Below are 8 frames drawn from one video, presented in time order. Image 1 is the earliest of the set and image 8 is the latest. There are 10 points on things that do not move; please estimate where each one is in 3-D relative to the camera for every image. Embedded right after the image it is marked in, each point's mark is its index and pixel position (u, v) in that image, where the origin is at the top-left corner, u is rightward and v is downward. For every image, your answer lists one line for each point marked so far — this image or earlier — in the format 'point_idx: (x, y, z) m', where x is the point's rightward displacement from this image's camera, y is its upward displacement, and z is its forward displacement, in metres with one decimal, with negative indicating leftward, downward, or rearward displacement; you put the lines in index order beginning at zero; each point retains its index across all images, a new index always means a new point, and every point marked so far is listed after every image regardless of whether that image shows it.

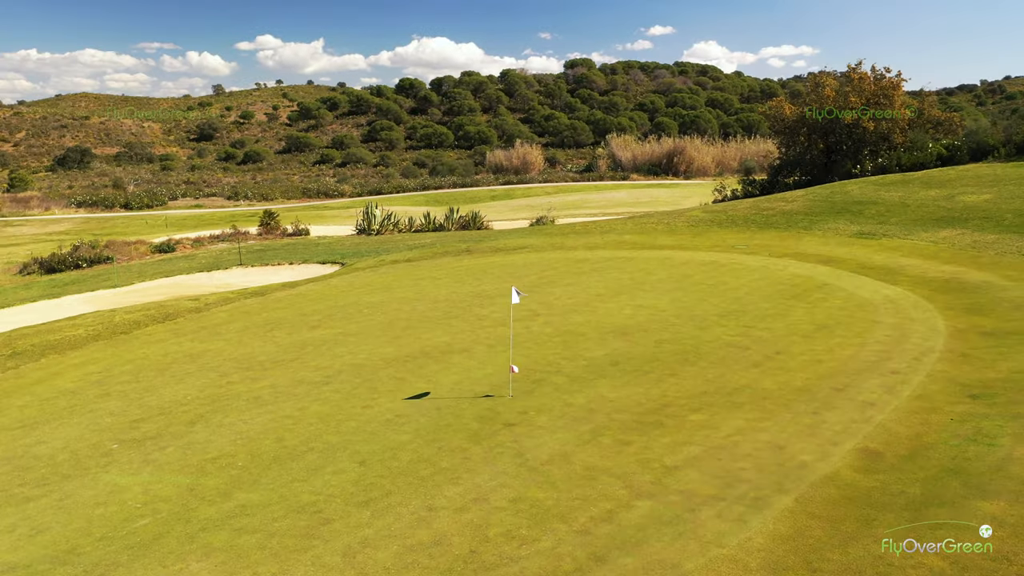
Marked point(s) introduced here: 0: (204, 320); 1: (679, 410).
0: (-7.4, -0.8, +19.8) m
1: (+2.6, -1.9, +13.0) m
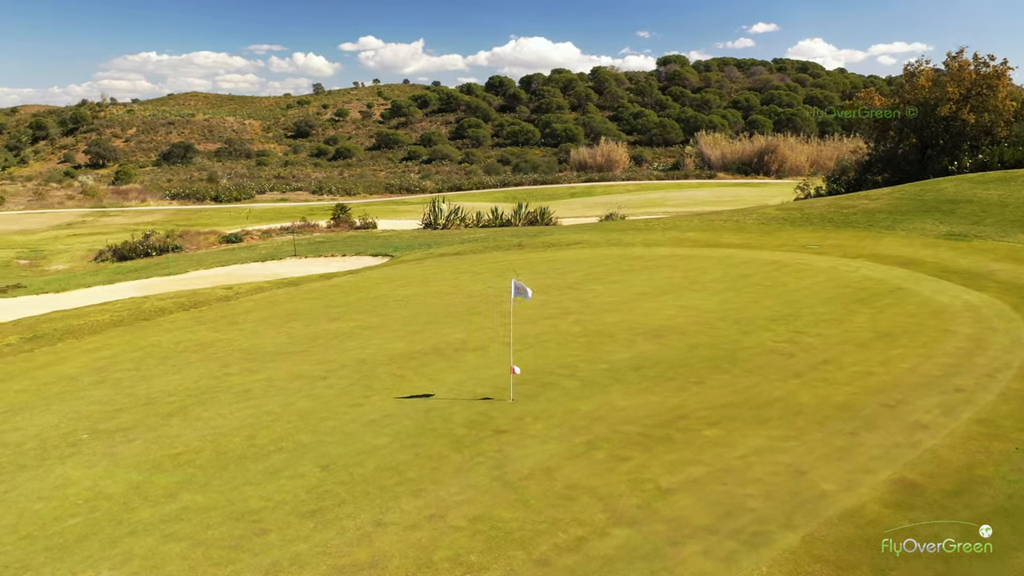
0: (-6.6, -0.5, +19.3) m
1: (+2.5, -1.9, +11.4) m
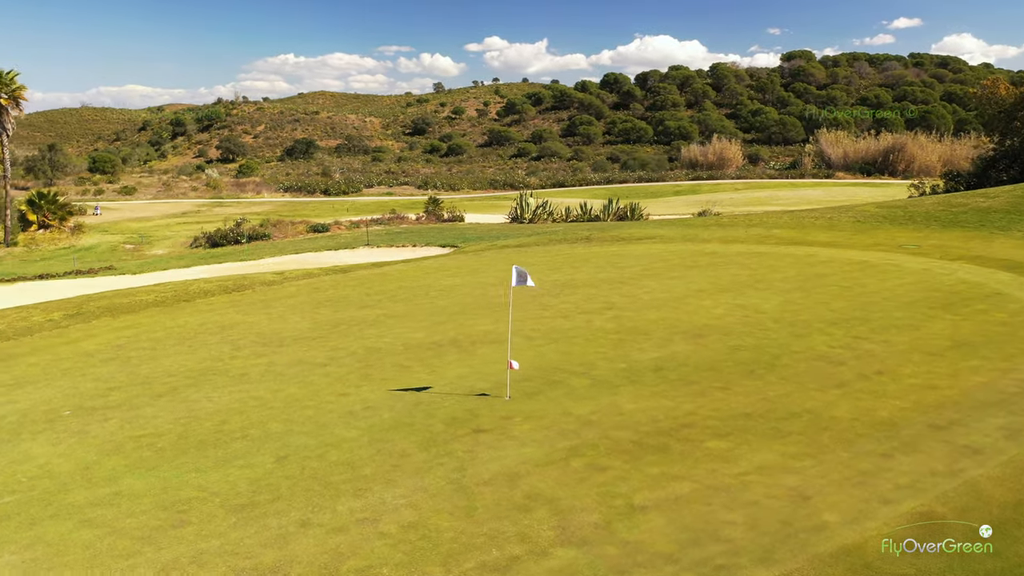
0: (-5.6, -0.2, +19.1) m
1: (+2.2, -1.8, +10.0) m
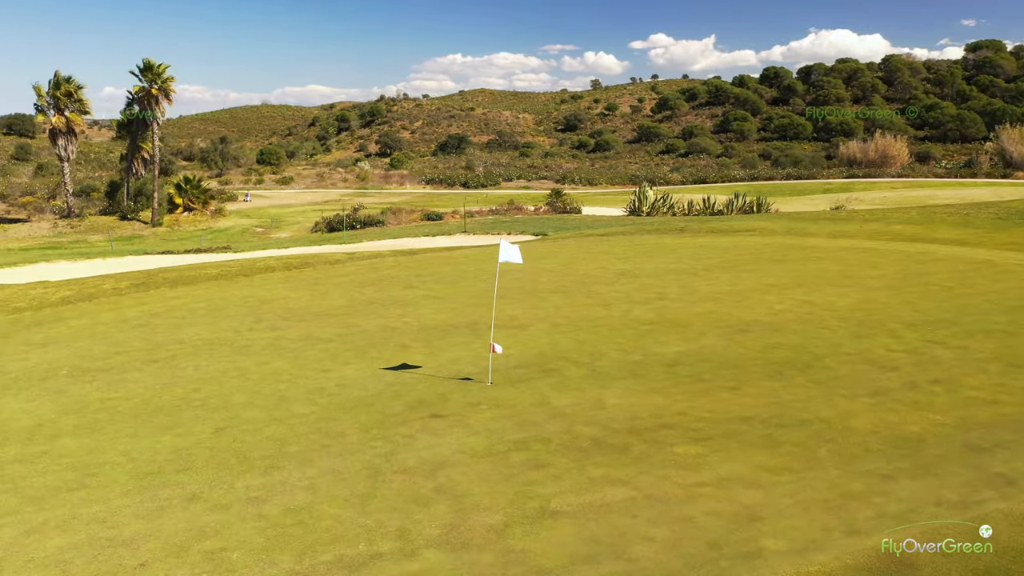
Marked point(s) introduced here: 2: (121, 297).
0: (-4.3, +0.4, +19.1) m
1: (+1.6, -1.6, +8.7) m
2: (-8.0, -0.2, +17.0) m
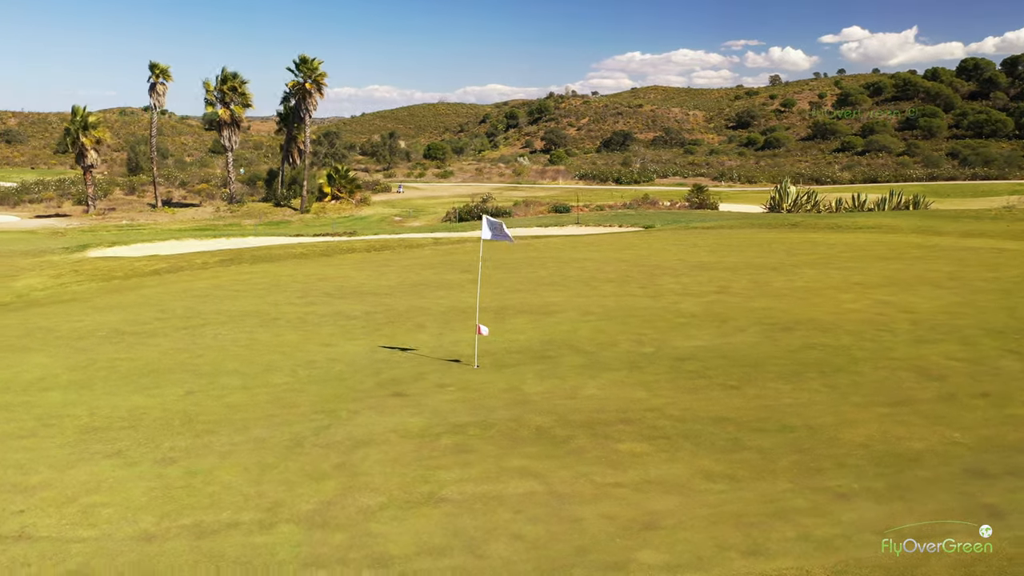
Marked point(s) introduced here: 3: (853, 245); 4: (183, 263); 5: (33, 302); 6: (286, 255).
0: (-2.6, +0.8, +19.2) m
1: (+1.0, -1.4, +7.8) m
2: (-6.6, +0.4, +17.9) m
3: (+8.0, +1.0, +19.6) m
4: (-7.5, +0.6, +19.0) m
5: (-8.8, -0.3, +15.4) m
6: (-5.3, +0.8, +19.6) m
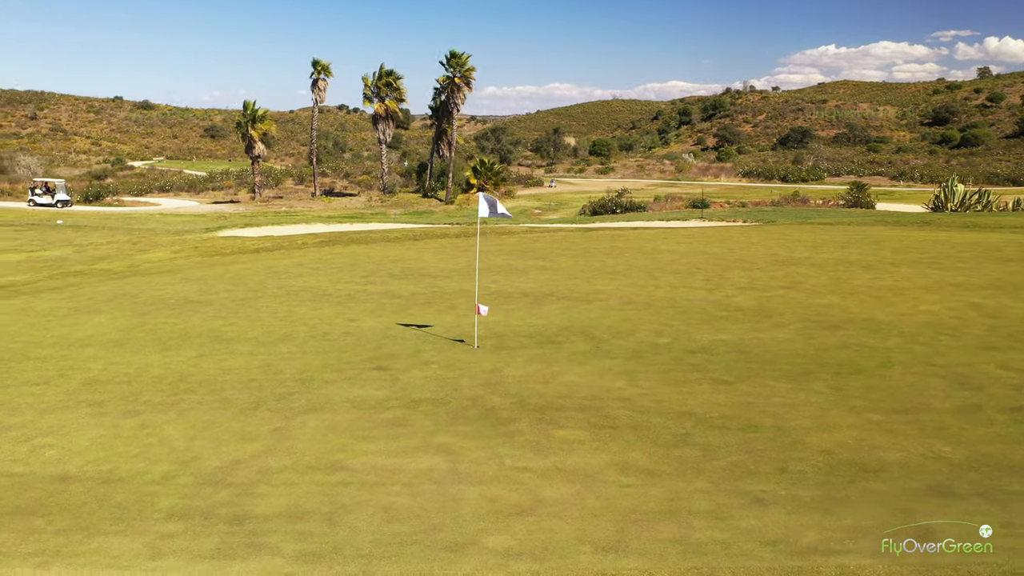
0: (-0.6, +1.1, +19.3) m
1: (+0.5, -1.2, +7.4) m
2: (-4.8, +0.9, +18.9) m
3: (+9.9, +0.9, +17.5) m
4: (-5.5, +1.1, +20.1) m
5: (-7.5, +0.3, +16.8) m
6: (-3.2, +1.2, +20.2) m
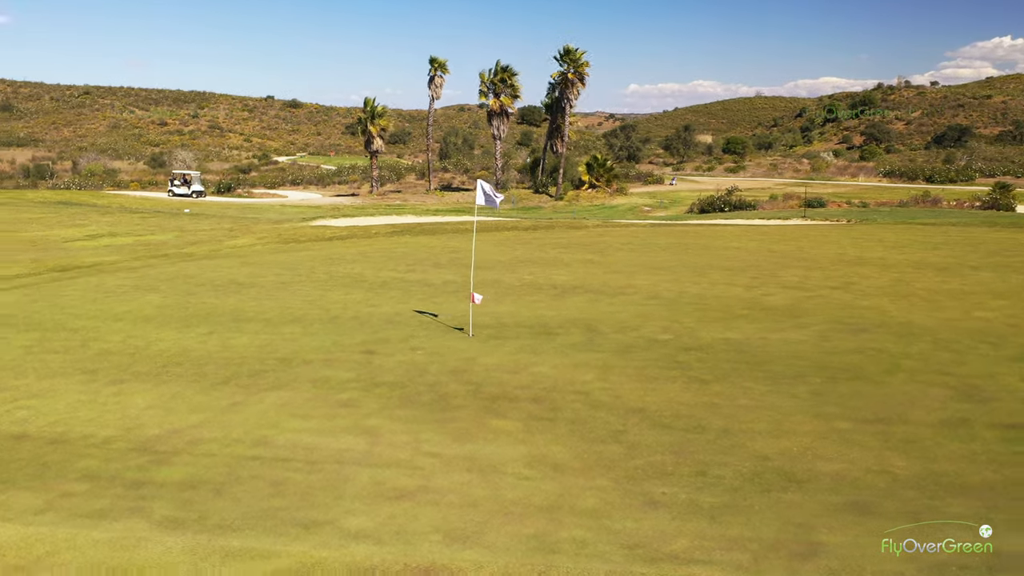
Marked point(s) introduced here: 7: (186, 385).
0: (+0.9, +1.2, +19.1) m
1: (0.0, -1.1, +7.2) m
2: (-3.4, +1.1, +19.4) m
3: (+11.0, +0.7, +15.6) m
4: (-3.8, +1.4, +20.7) m
5: (-6.4, +0.7, +17.8) m
6: (-1.5, +1.4, +20.4) m
7: (-3.1, -1.0, +8.2) m
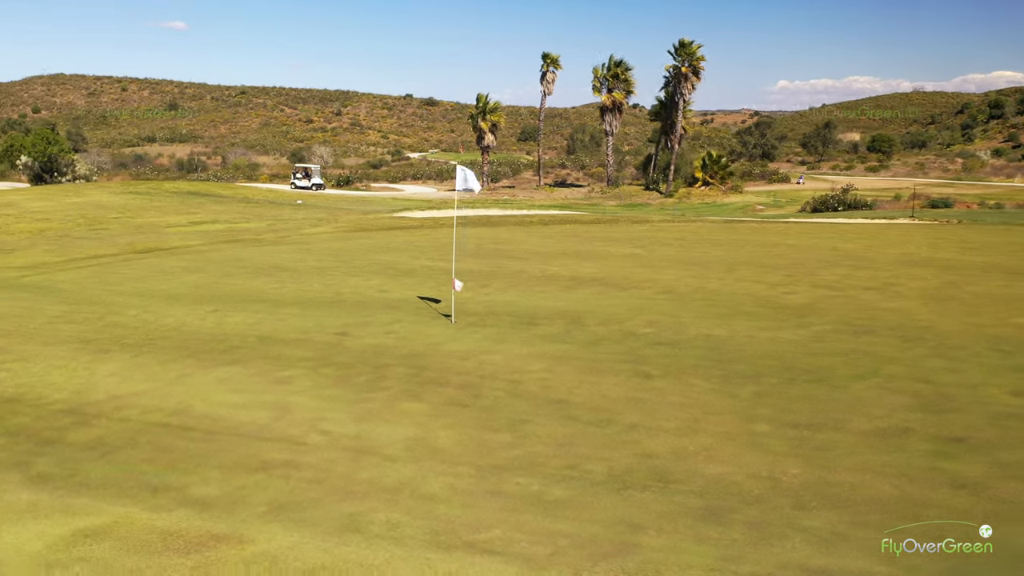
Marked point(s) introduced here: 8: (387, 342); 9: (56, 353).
0: (+2.2, +1.3, +18.7) m
1: (-0.6, -0.9, +7.2) m
2: (-1.9, +1.4, +19.7) m
3: (+11.6, +0.5, +13.7) m
4: (-2.1, +1.6, +21.1) m
5: (-5.2, +1.0, +18.6) m
6: (+0.1, +1.6, +20.4) m
7: (-3.6, -0.7, +8.6) m
8: (-1.3, -0.6, +9.0) m
9: (-4.8, -0.7, +8.8) m
